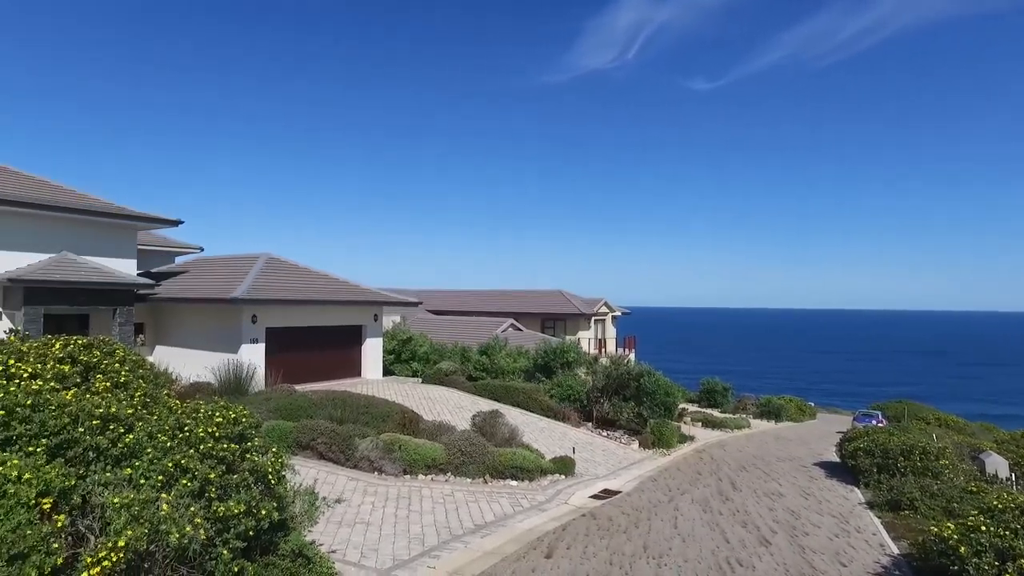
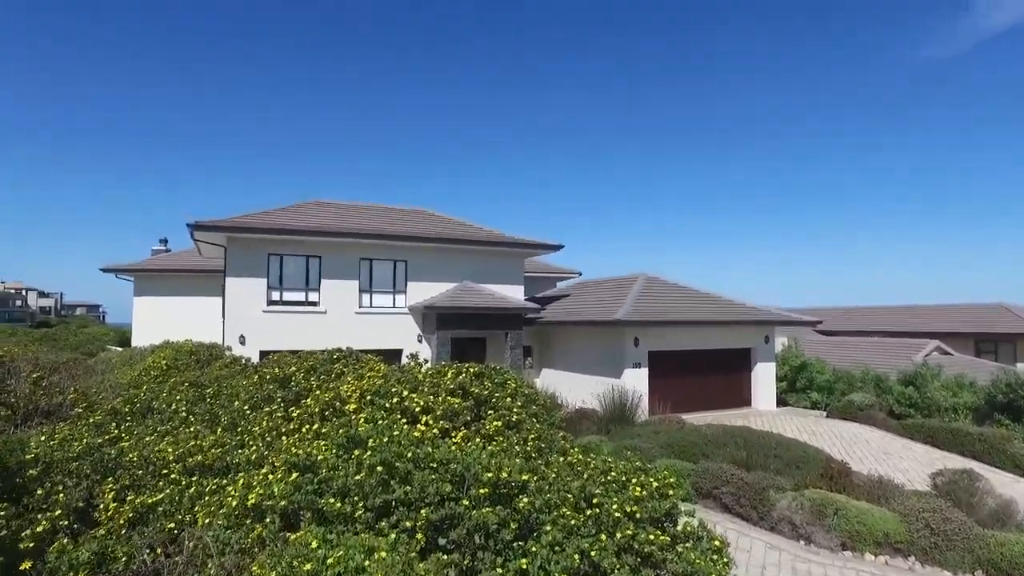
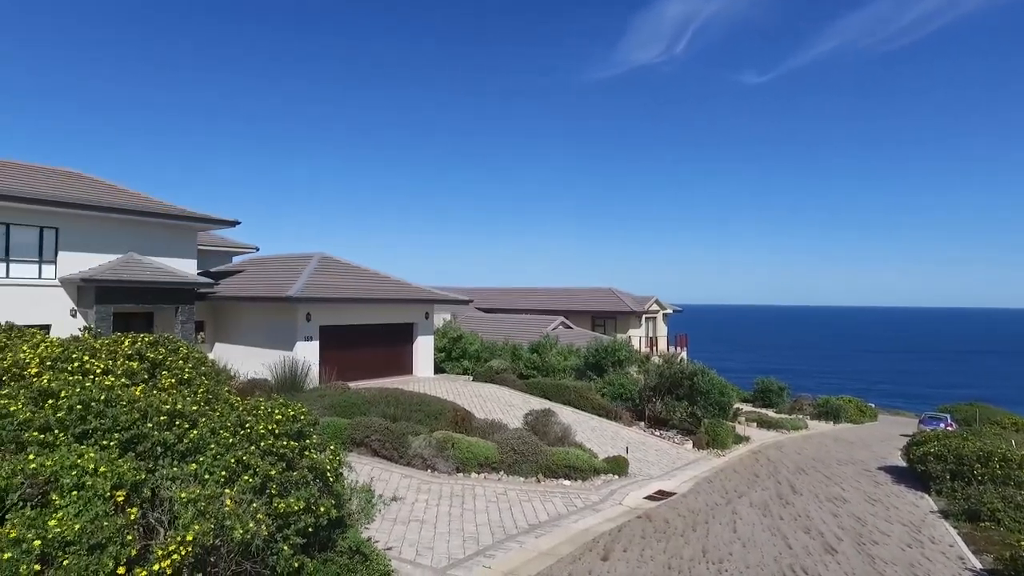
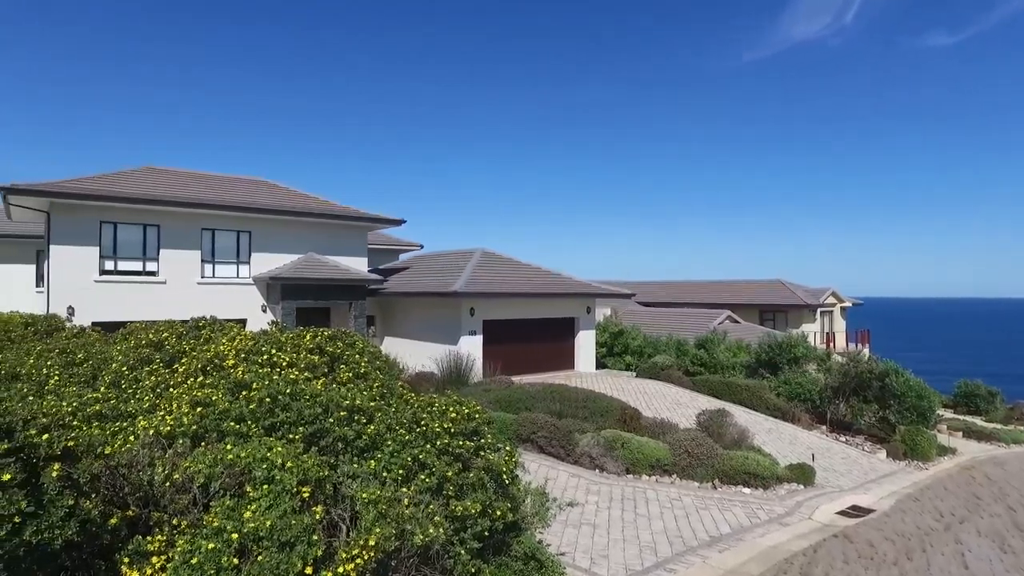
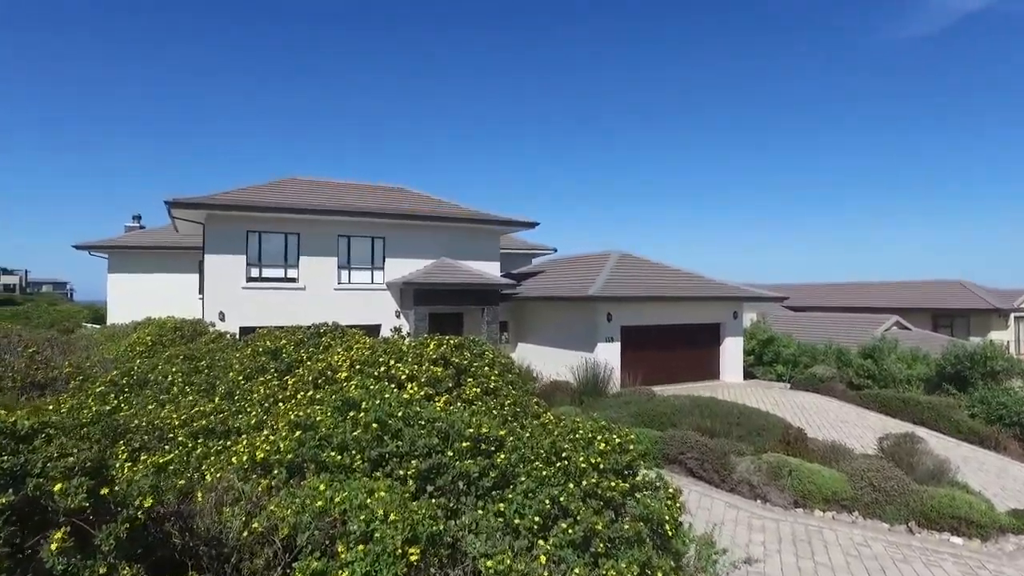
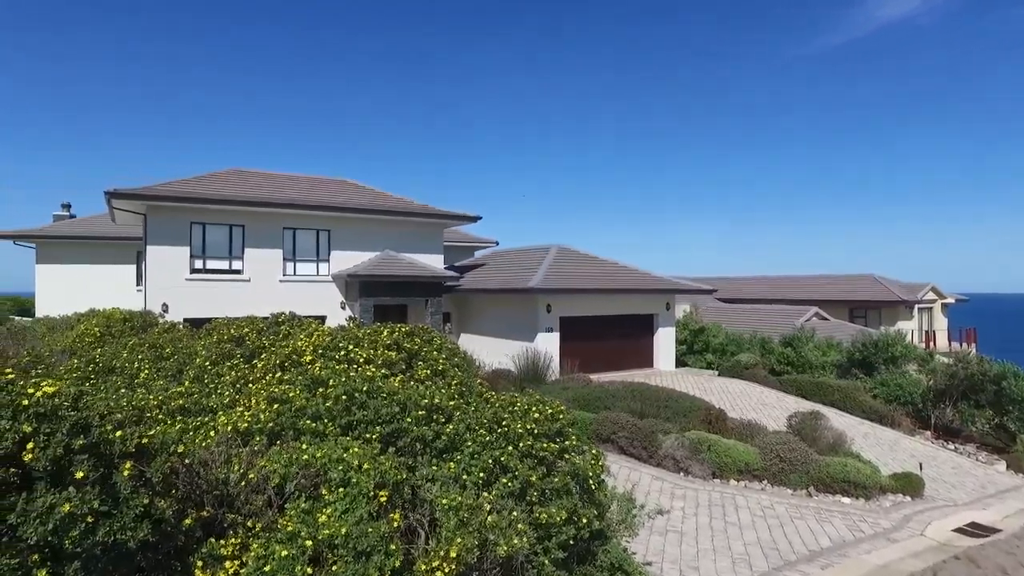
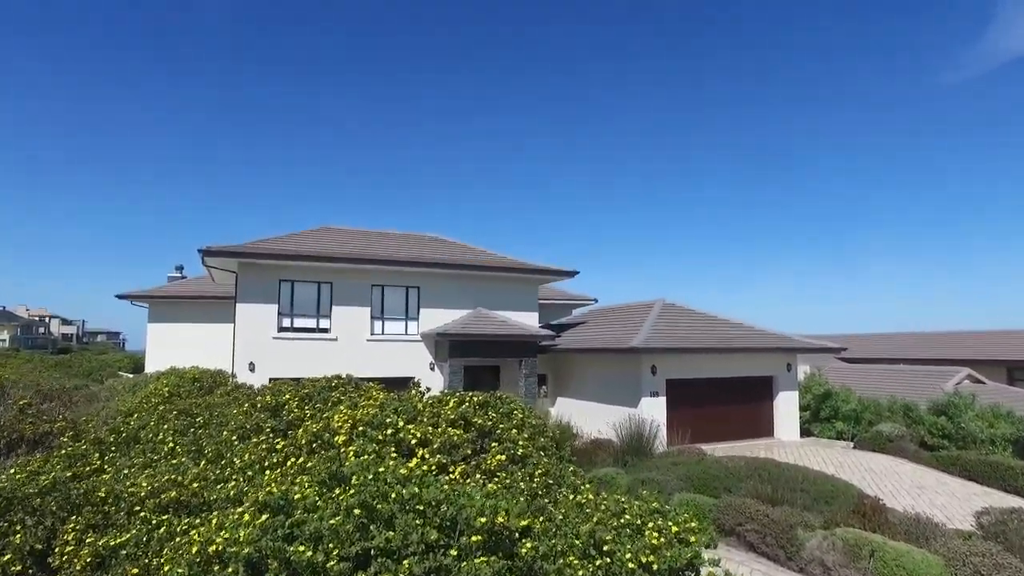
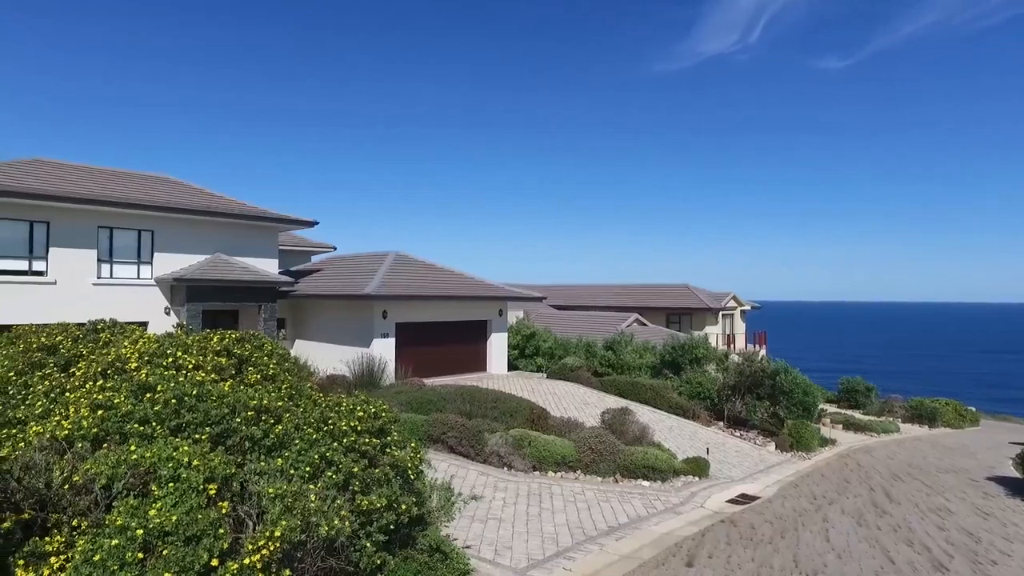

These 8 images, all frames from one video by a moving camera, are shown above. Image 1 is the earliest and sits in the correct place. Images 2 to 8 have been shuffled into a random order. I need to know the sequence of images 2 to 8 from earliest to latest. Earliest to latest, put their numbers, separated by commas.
3, 8, 4, 6, 5, 2, 7
